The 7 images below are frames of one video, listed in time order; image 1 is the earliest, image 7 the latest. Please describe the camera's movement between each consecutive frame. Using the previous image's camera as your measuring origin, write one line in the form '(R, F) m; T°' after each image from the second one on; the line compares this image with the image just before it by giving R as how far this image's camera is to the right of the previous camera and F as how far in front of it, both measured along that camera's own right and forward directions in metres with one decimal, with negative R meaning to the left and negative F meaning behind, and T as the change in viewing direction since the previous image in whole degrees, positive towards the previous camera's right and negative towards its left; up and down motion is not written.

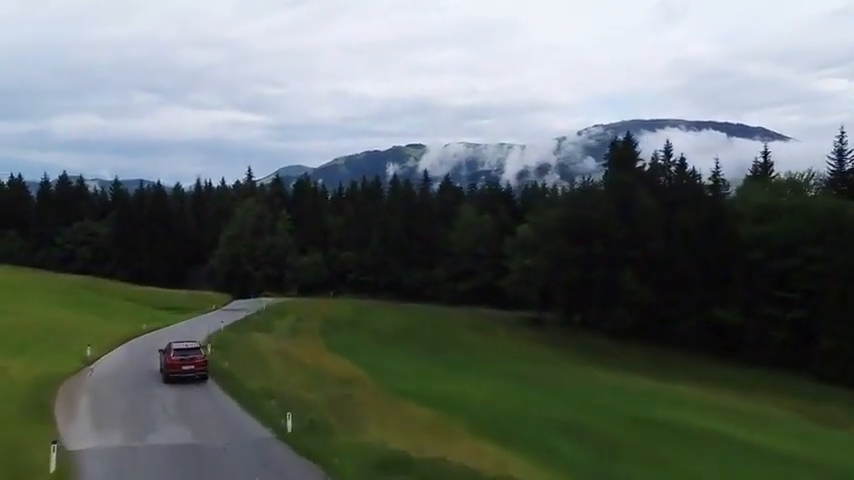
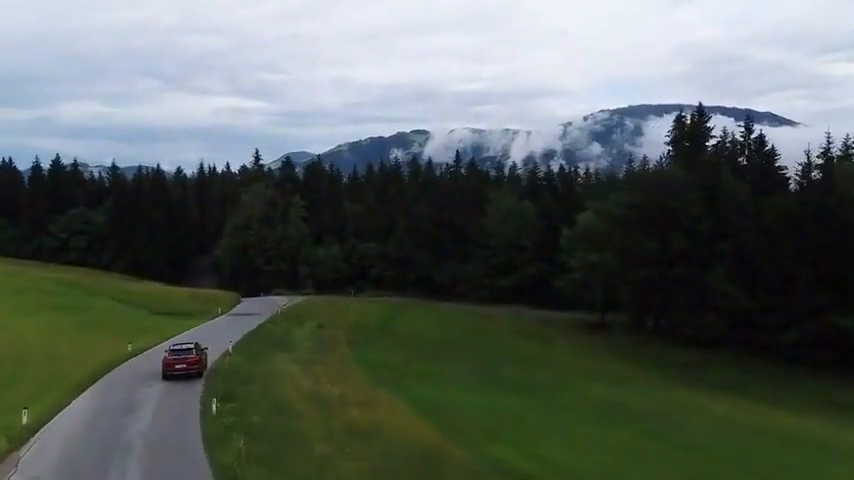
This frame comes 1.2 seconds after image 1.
(-4.2, +11.9) m; 0°
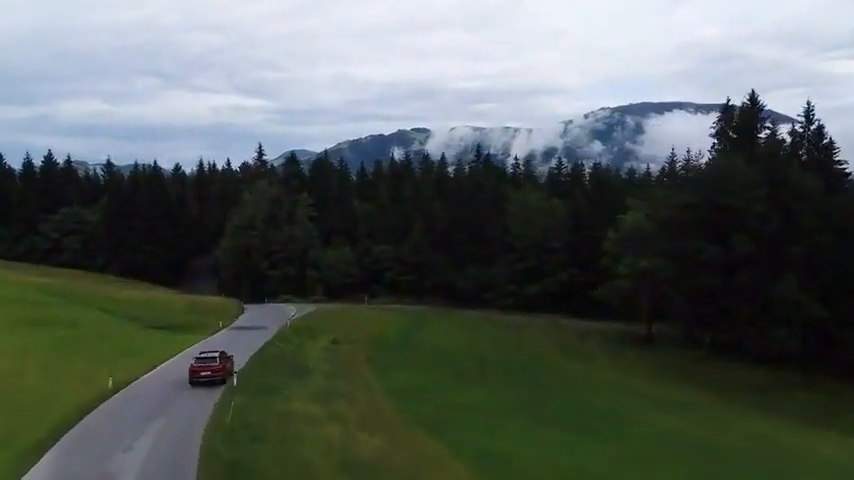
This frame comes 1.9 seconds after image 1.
(-2.6, +7.3) m; 0°
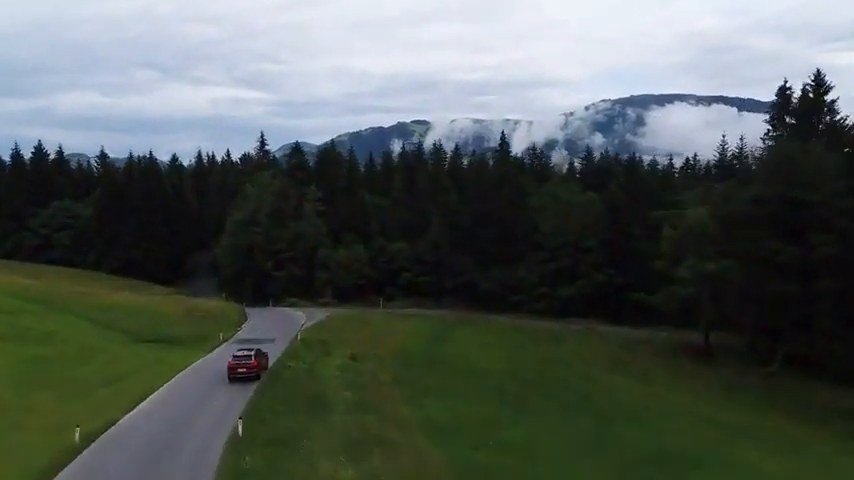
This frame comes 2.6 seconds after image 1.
(-2.5, +7.3) m; 0°
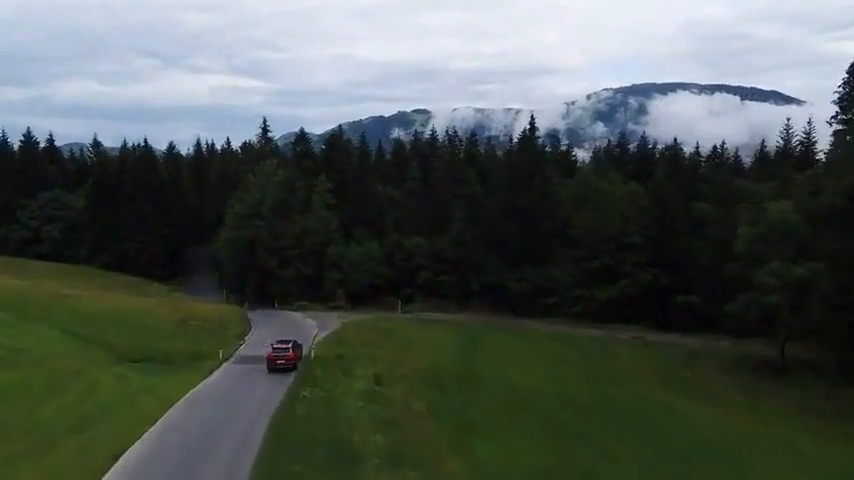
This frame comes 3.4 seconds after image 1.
(-2.4, +7.4) m; 0°
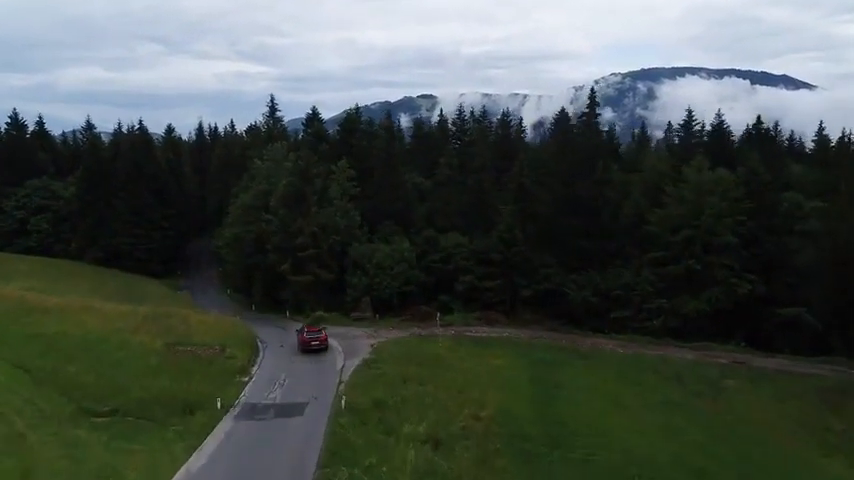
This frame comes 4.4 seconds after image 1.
(-3.3, +11.0) m; -1°
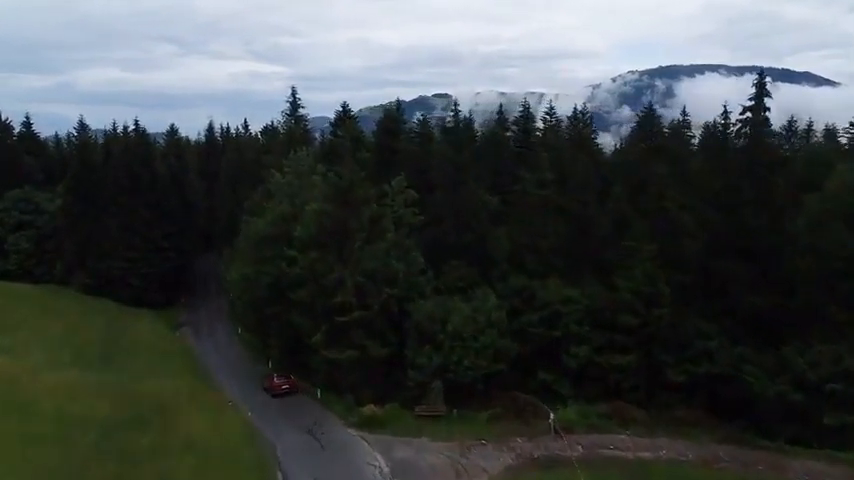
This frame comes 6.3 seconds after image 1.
(-5.2, +17.9) m; -1°
